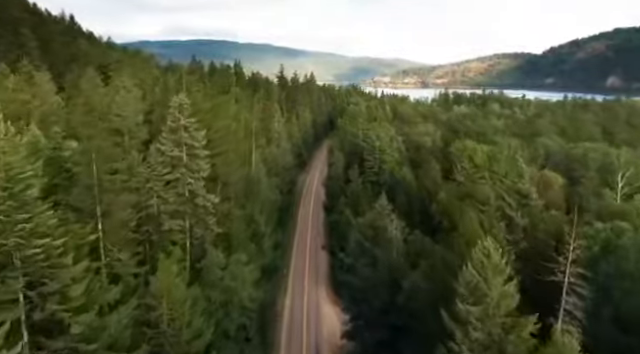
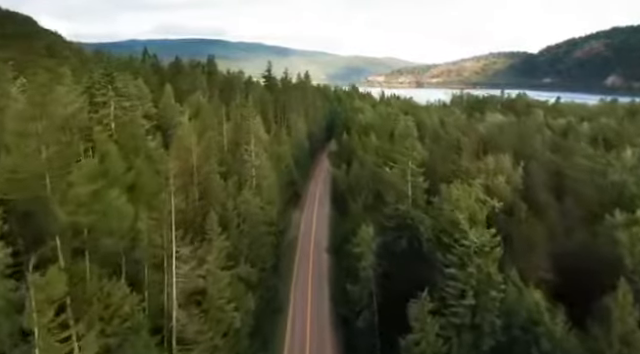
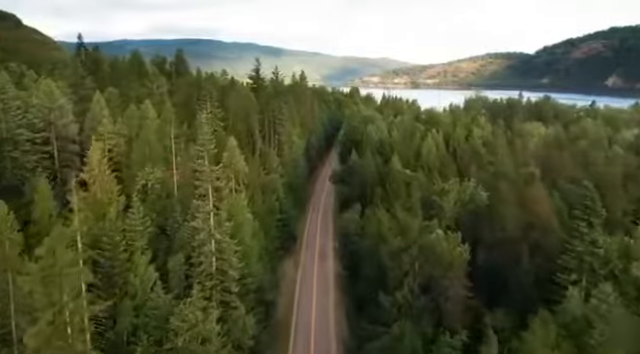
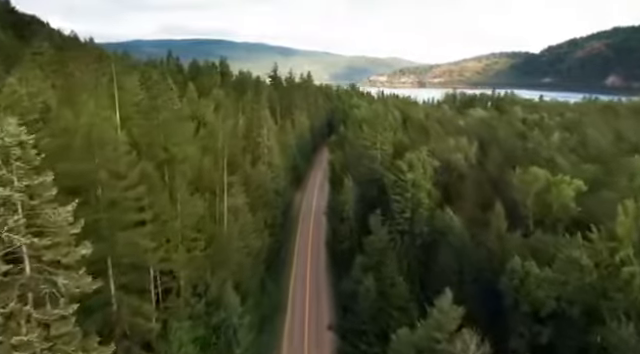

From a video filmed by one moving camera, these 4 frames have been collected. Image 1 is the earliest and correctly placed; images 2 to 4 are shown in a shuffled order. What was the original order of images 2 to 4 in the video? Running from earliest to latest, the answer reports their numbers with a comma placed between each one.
4, 2, 3
